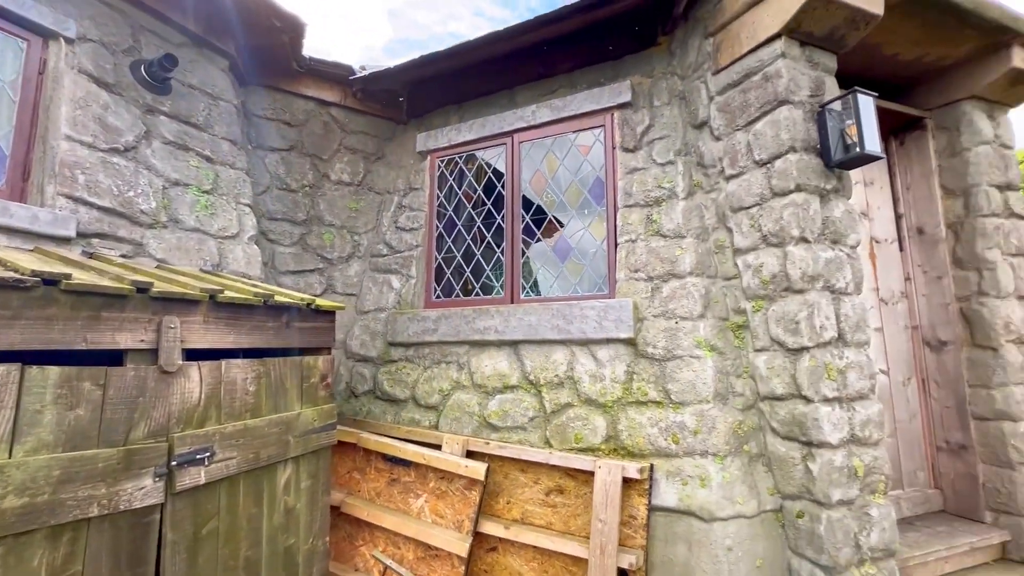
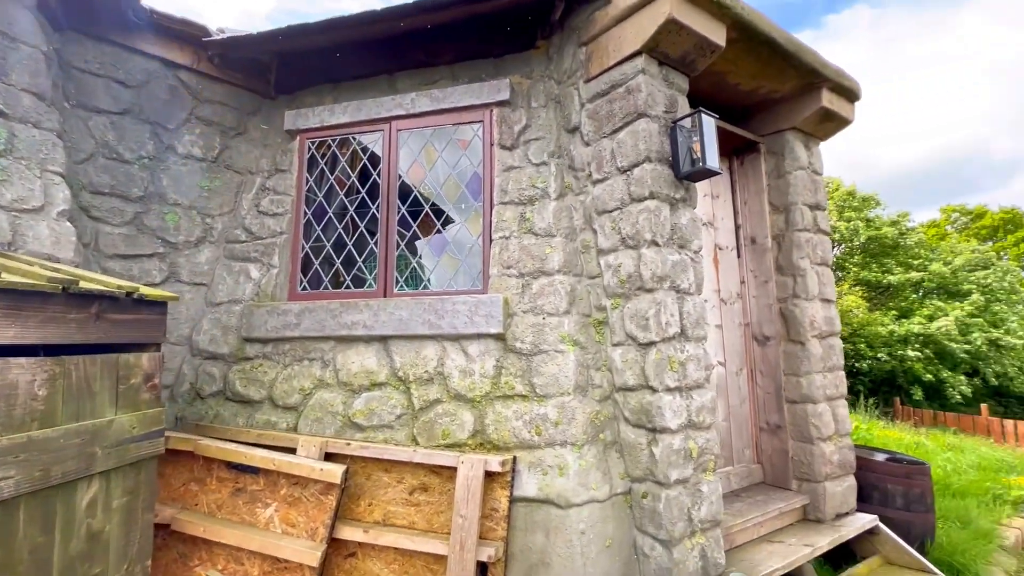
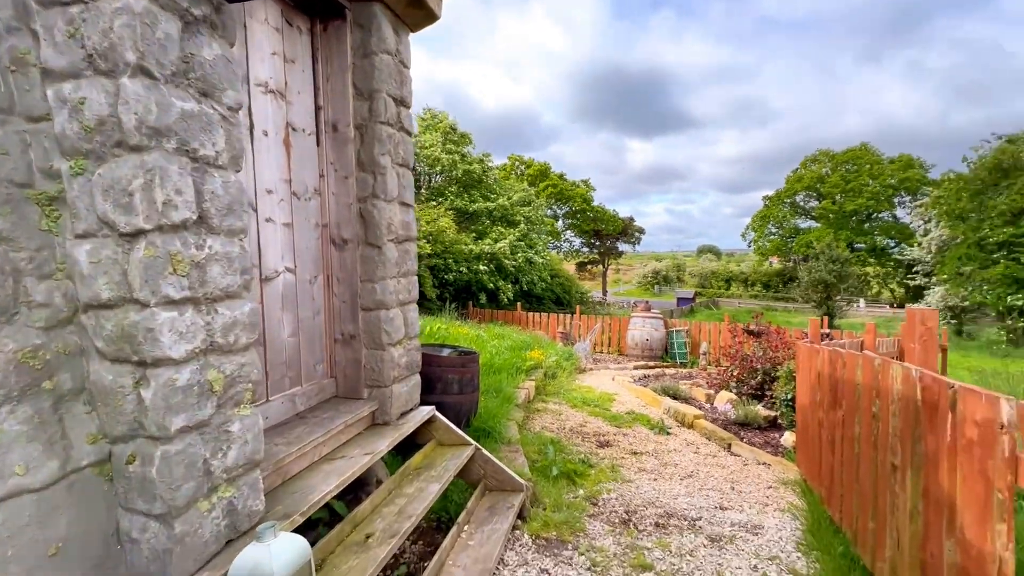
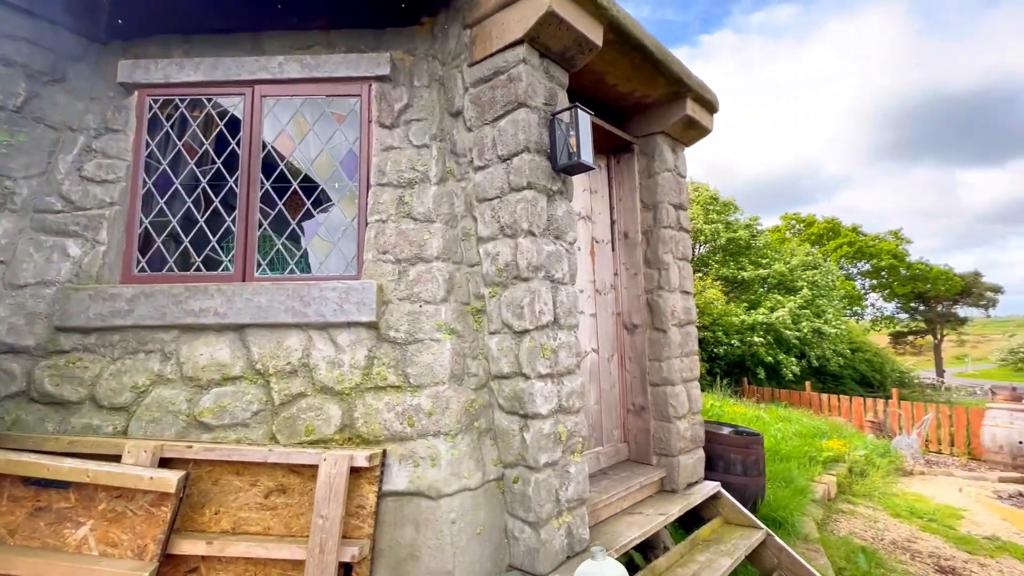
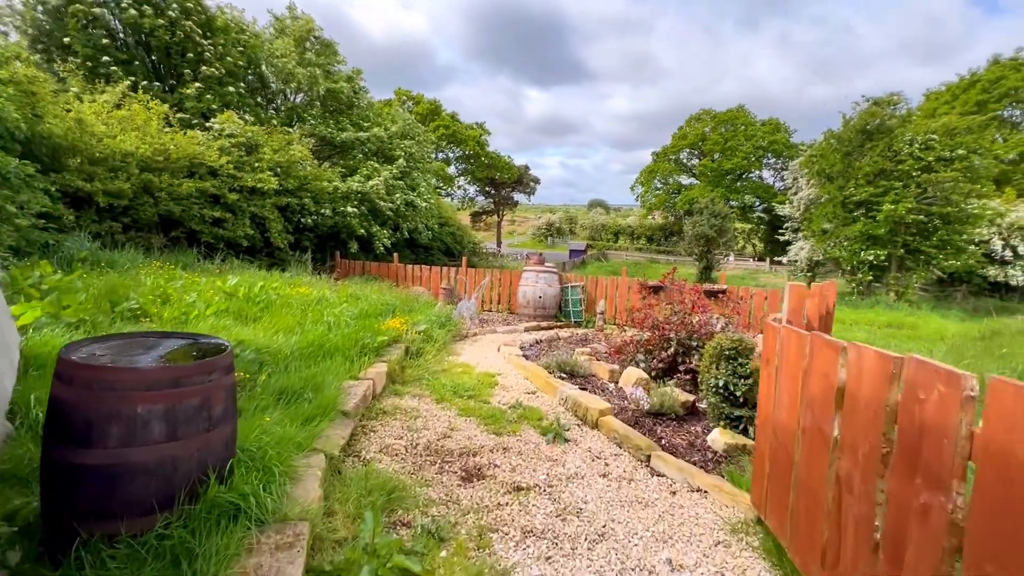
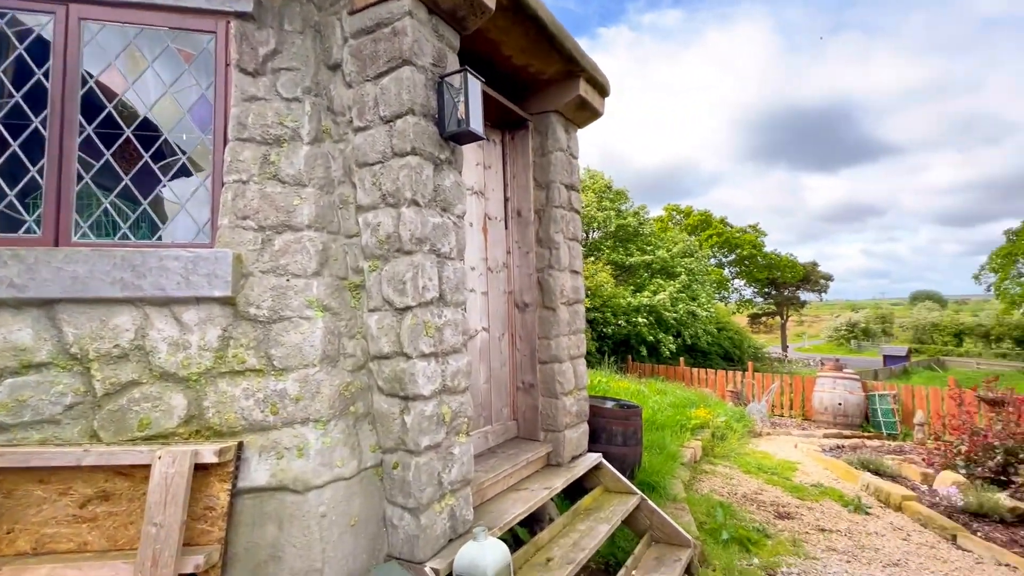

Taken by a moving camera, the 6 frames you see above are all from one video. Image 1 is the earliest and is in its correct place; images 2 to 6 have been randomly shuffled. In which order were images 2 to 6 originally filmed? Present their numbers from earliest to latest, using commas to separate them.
2, 4, 6, 3, 5
